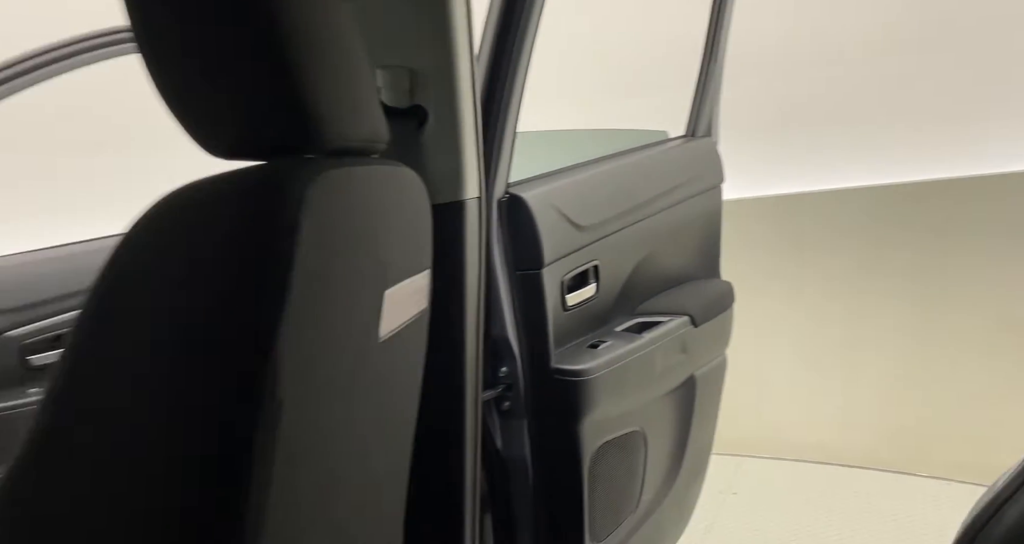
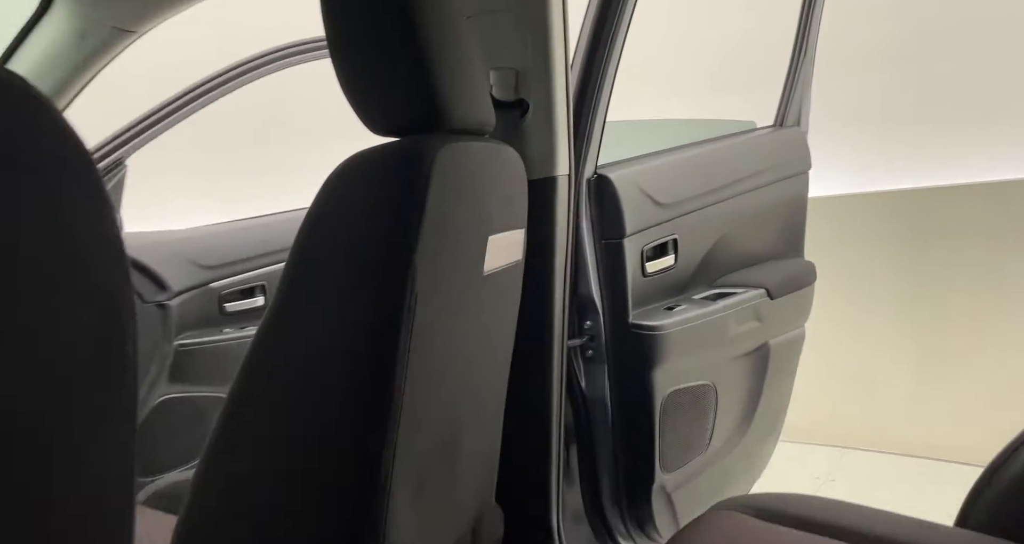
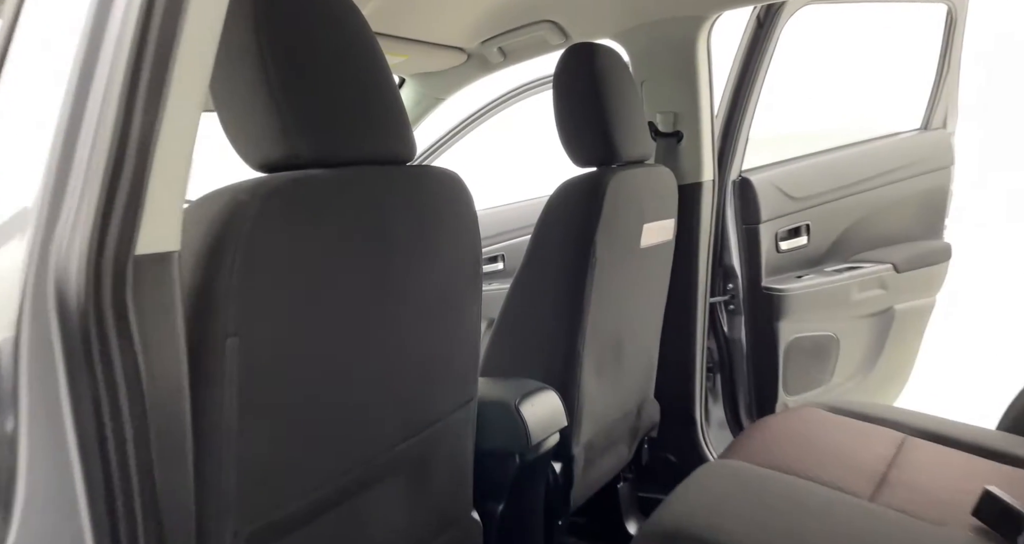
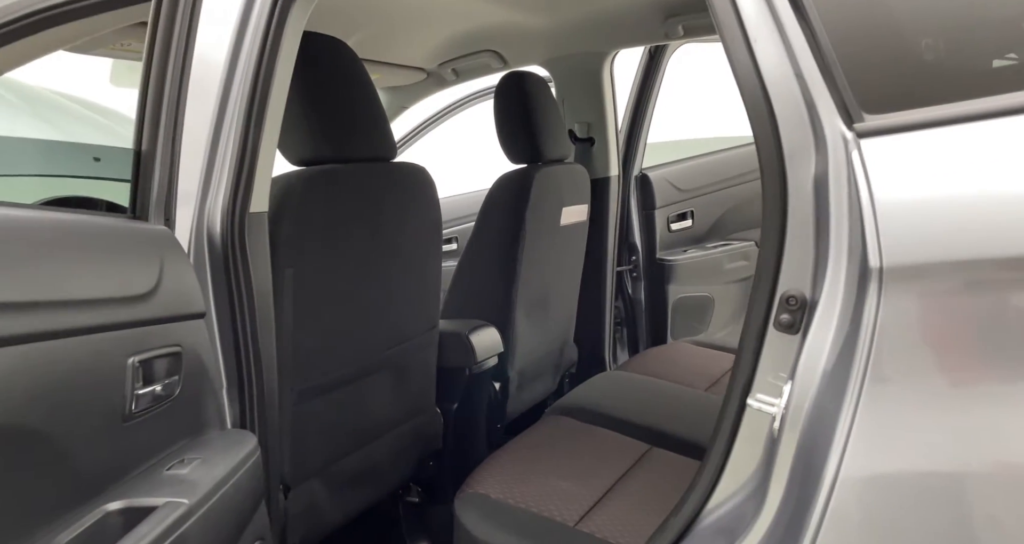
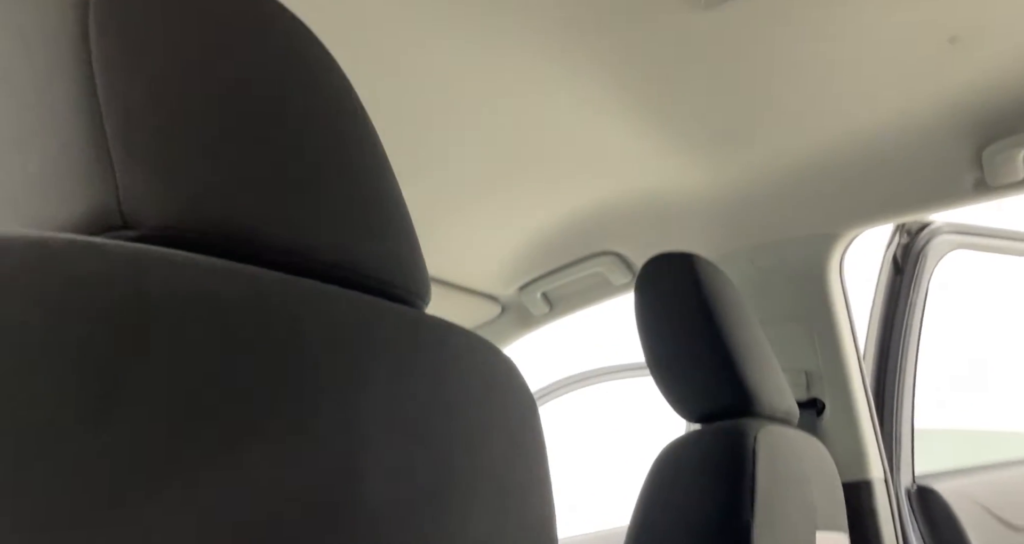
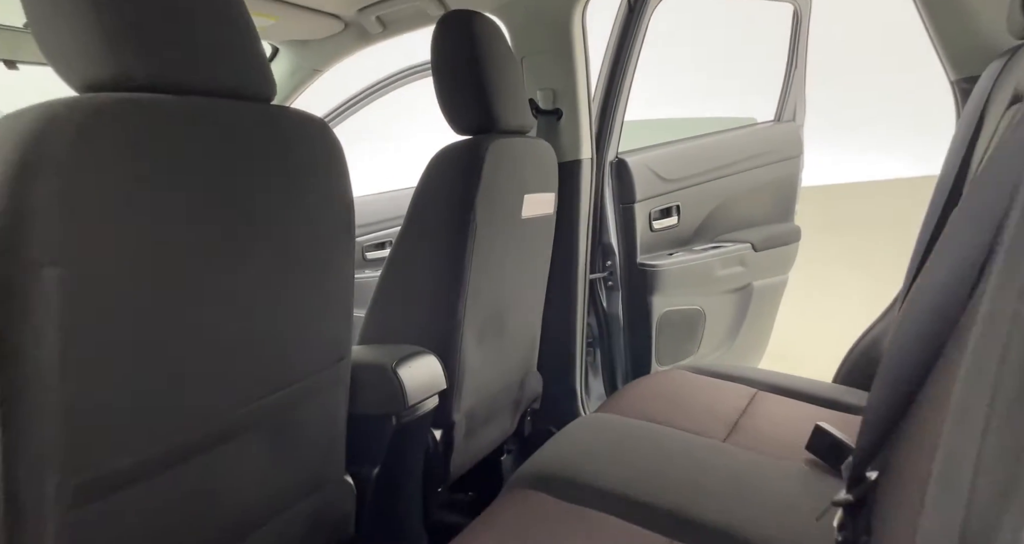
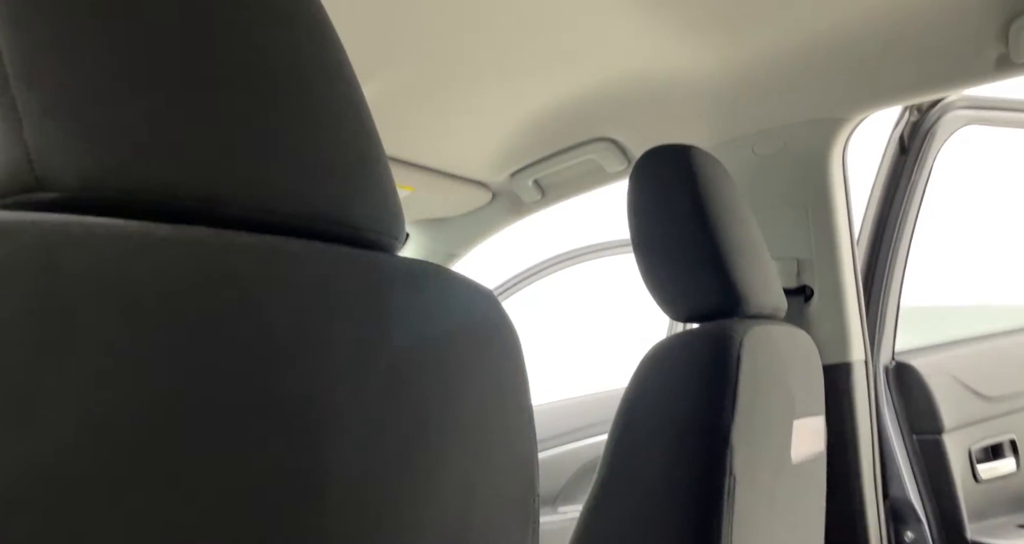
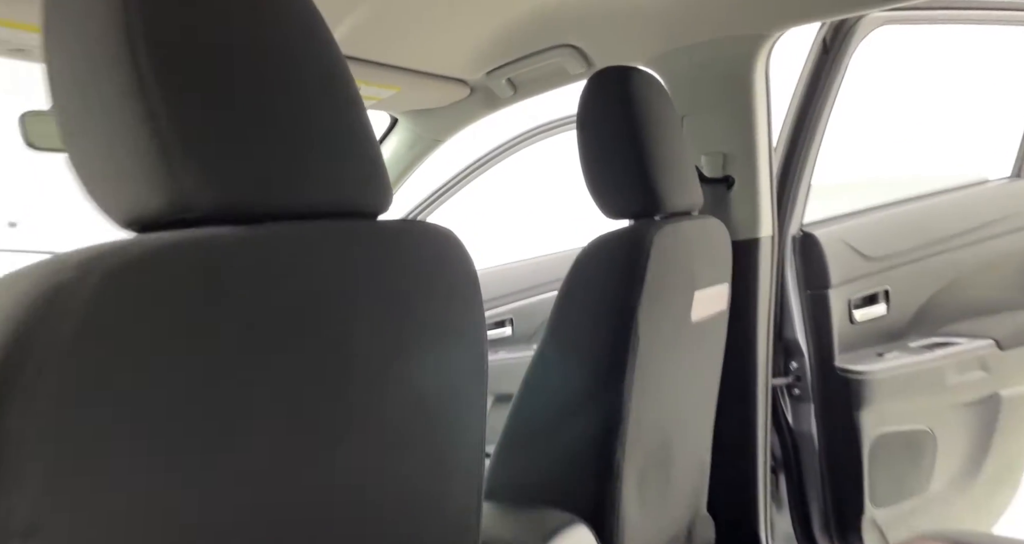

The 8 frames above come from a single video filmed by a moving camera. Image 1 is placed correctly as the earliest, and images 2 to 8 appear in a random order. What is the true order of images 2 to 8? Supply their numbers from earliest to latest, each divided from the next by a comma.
2, 6, 4, 3, 8, 7, 5
